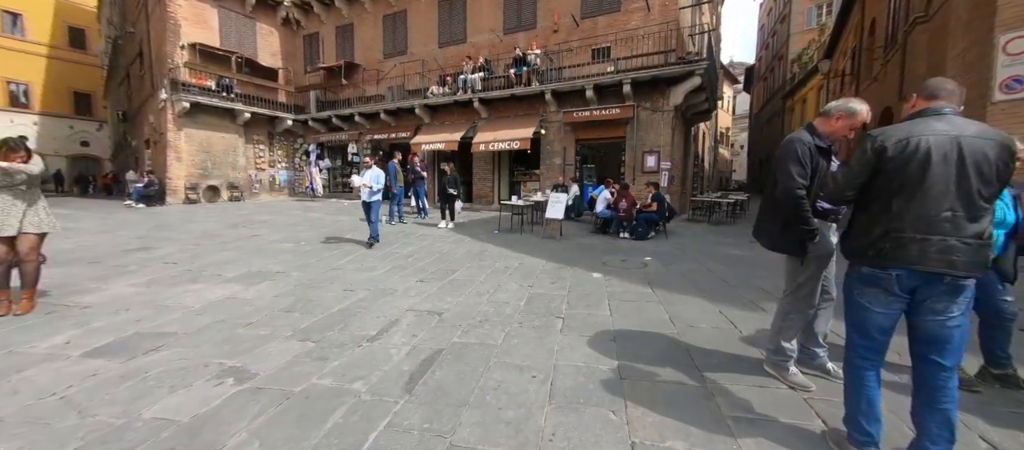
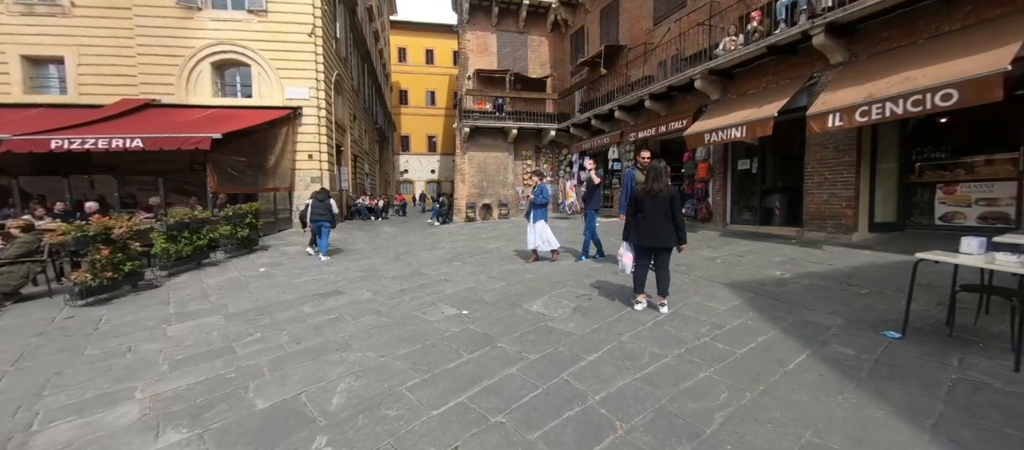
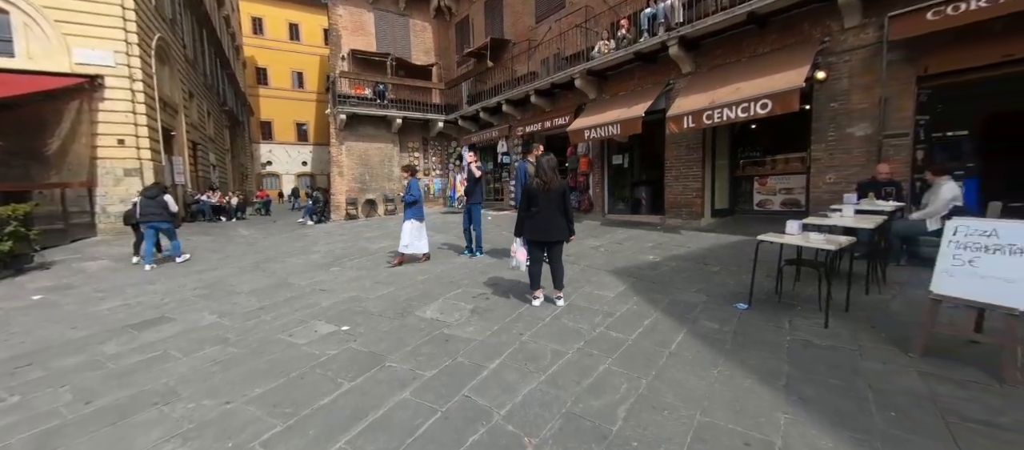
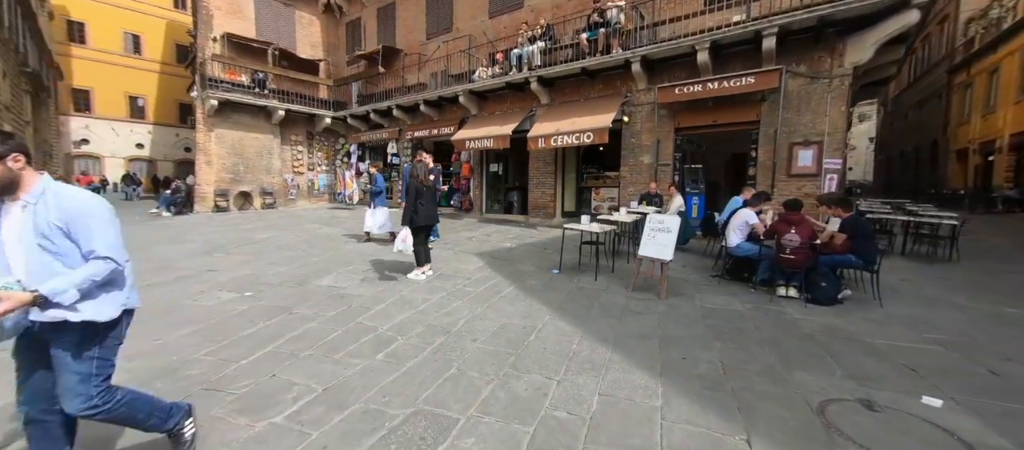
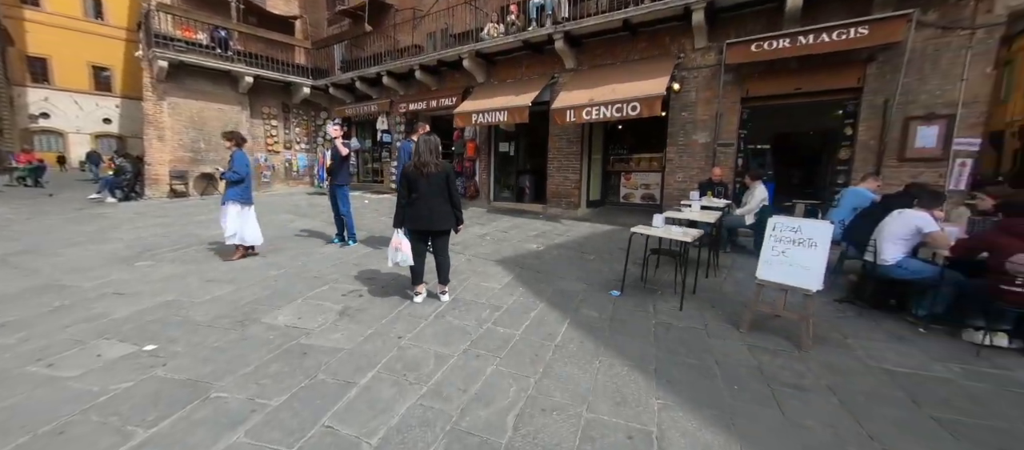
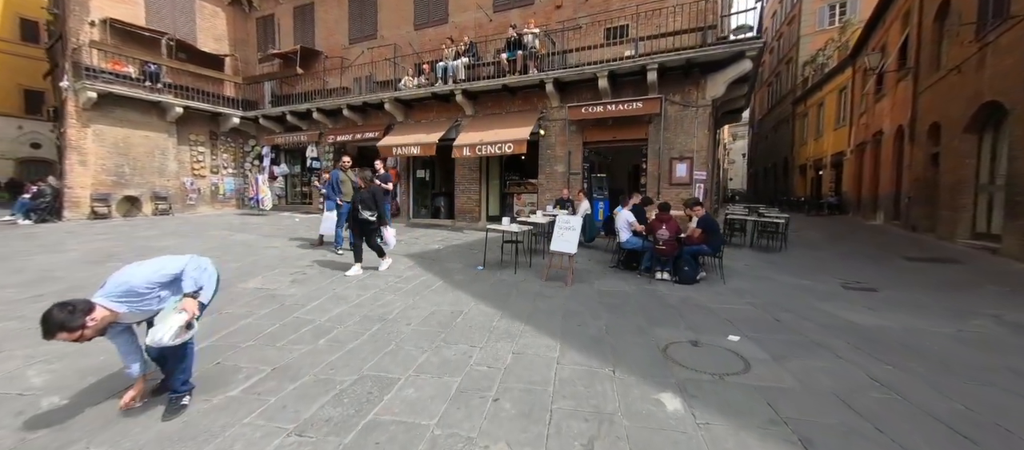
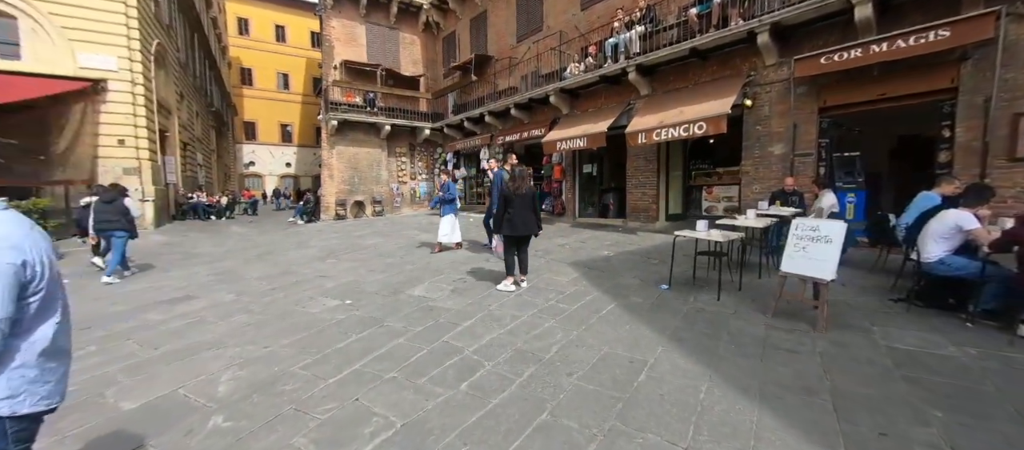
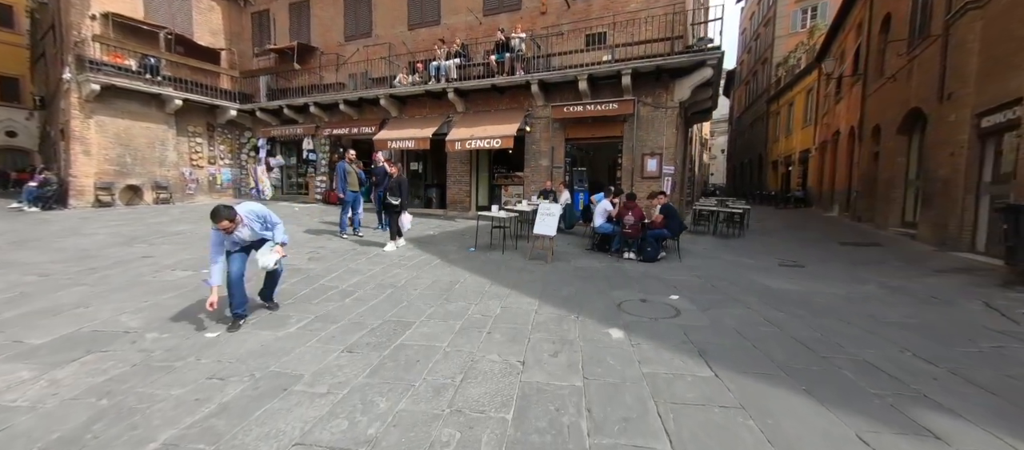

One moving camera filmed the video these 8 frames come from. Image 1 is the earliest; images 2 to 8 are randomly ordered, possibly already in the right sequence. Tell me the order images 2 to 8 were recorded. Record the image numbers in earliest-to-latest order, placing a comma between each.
8, 6, 4, 7, 2, 3, 5
